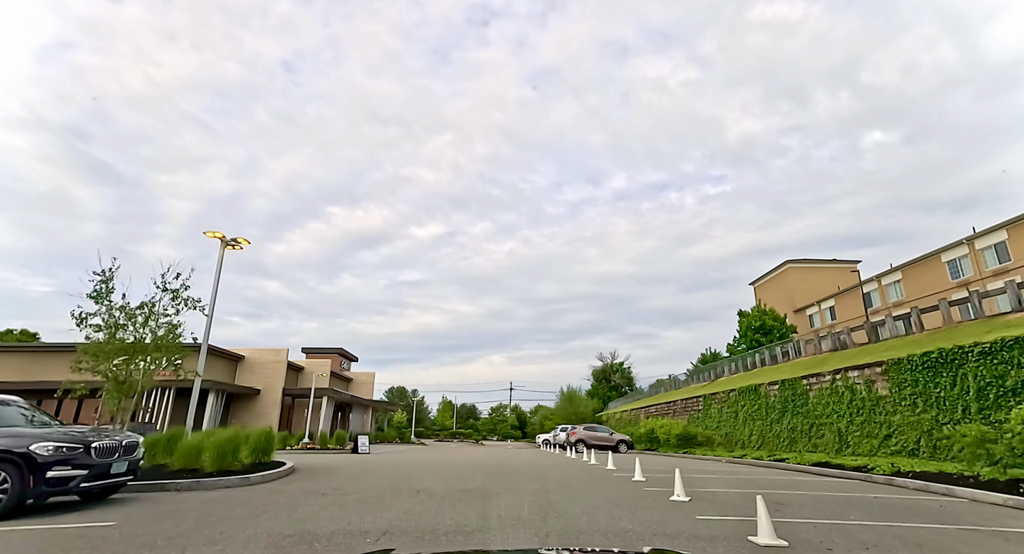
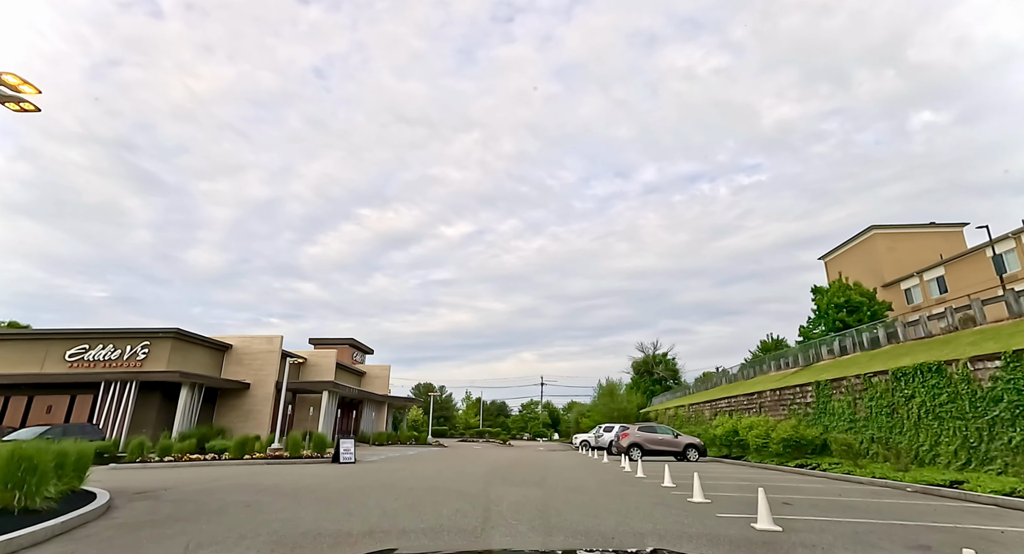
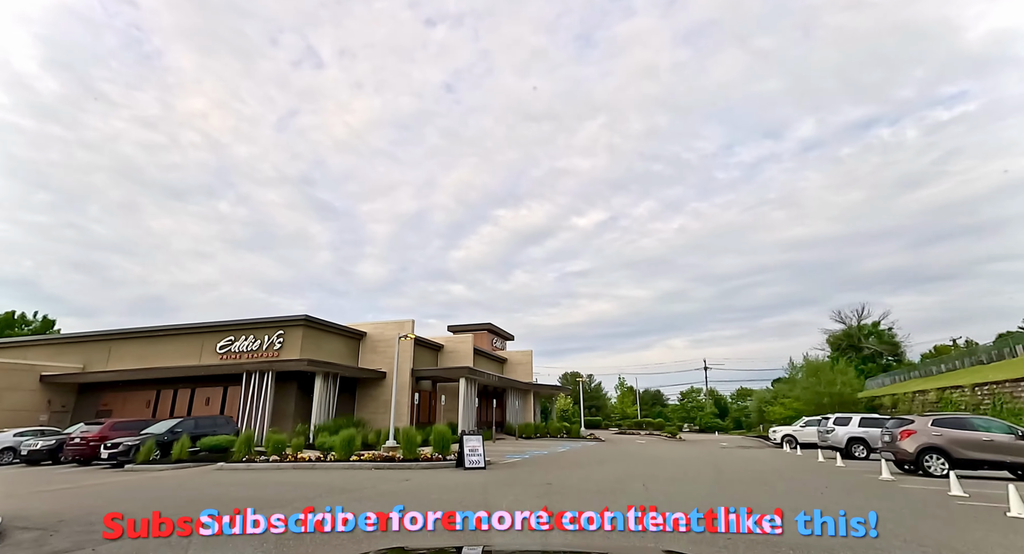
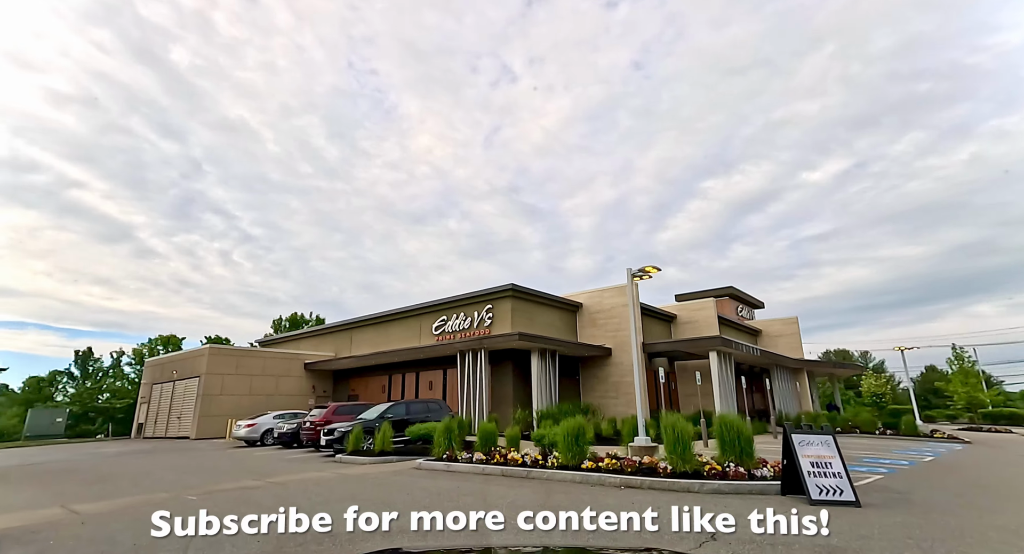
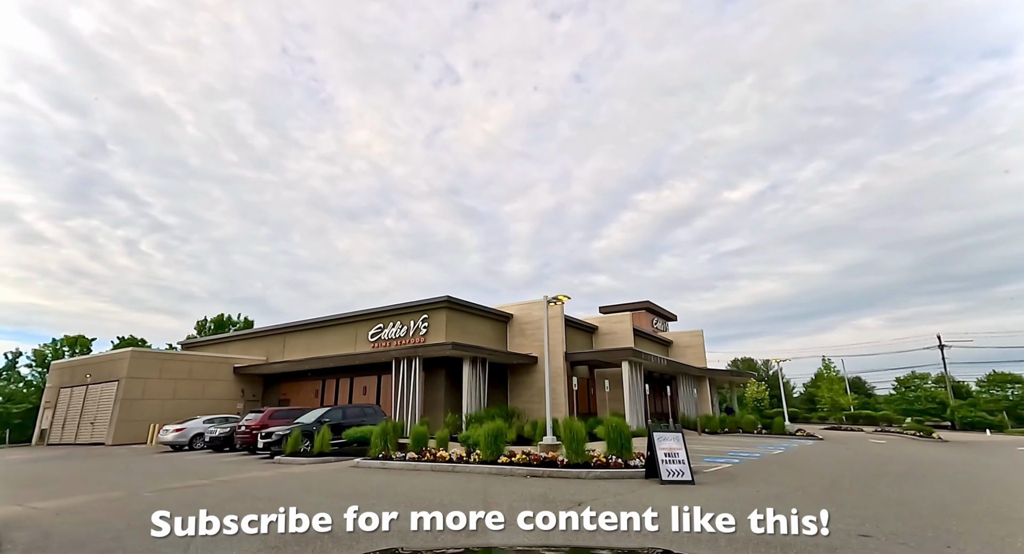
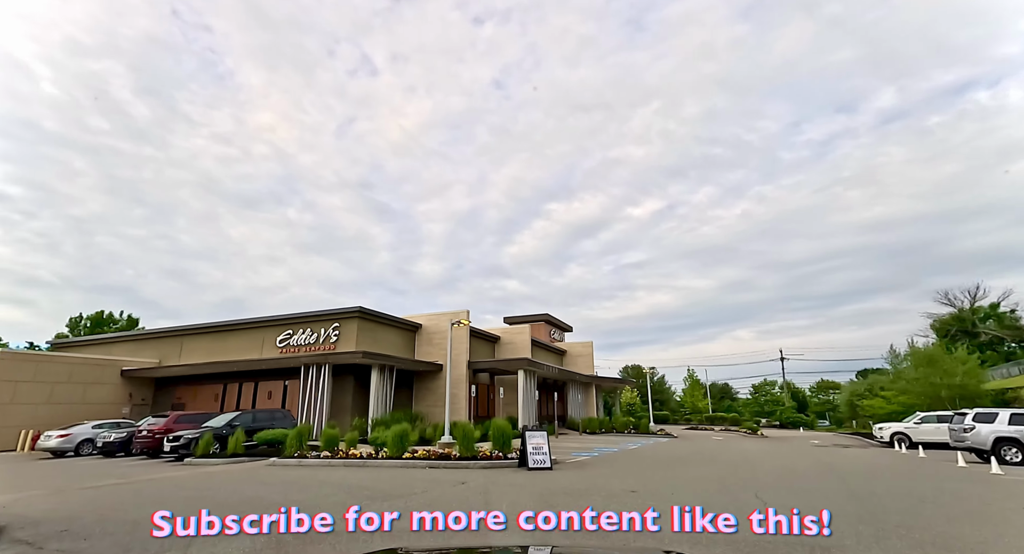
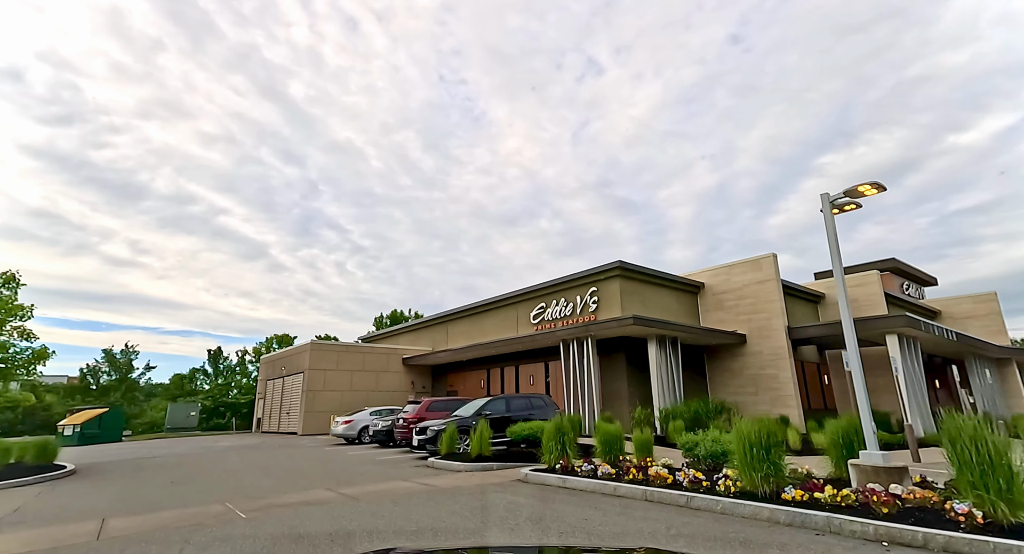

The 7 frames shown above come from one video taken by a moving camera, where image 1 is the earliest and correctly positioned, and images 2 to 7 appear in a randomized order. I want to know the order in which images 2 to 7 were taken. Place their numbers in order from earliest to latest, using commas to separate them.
2, 3, 6, 5, 4, 7
